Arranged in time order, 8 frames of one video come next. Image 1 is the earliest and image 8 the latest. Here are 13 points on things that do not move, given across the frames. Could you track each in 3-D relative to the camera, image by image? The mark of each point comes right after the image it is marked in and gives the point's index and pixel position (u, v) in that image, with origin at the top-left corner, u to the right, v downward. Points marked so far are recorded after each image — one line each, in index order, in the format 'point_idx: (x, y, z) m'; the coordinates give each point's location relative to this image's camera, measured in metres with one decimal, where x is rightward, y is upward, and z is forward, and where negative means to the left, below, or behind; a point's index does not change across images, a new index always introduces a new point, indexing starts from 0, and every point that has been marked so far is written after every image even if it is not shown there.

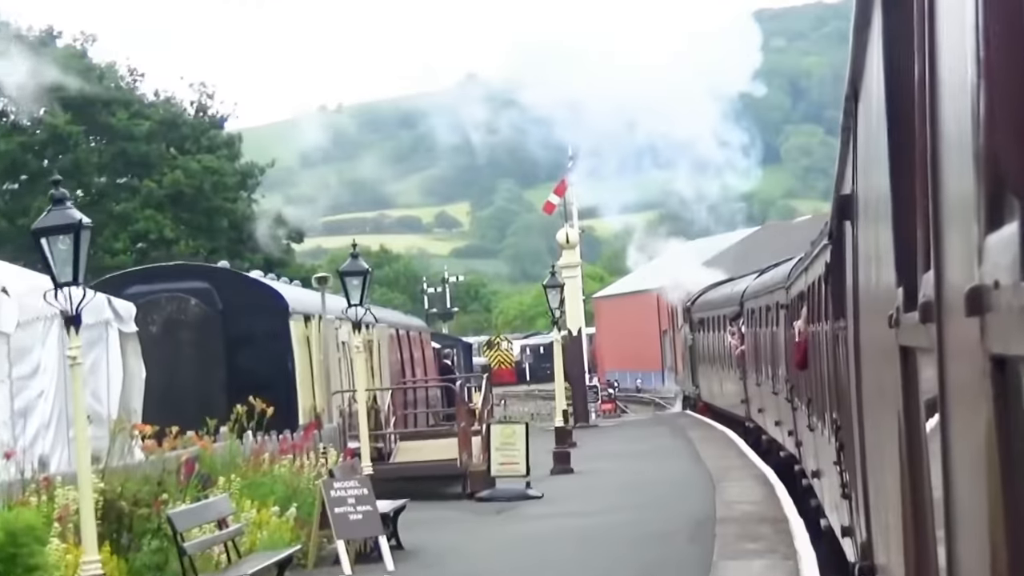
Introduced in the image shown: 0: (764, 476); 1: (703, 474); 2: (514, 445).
0: (+2.7, -2.1, +18.4) m
1: (+2.3, -2.2, +19.9) m
2: (-0.1, -1.9, +19.9) m
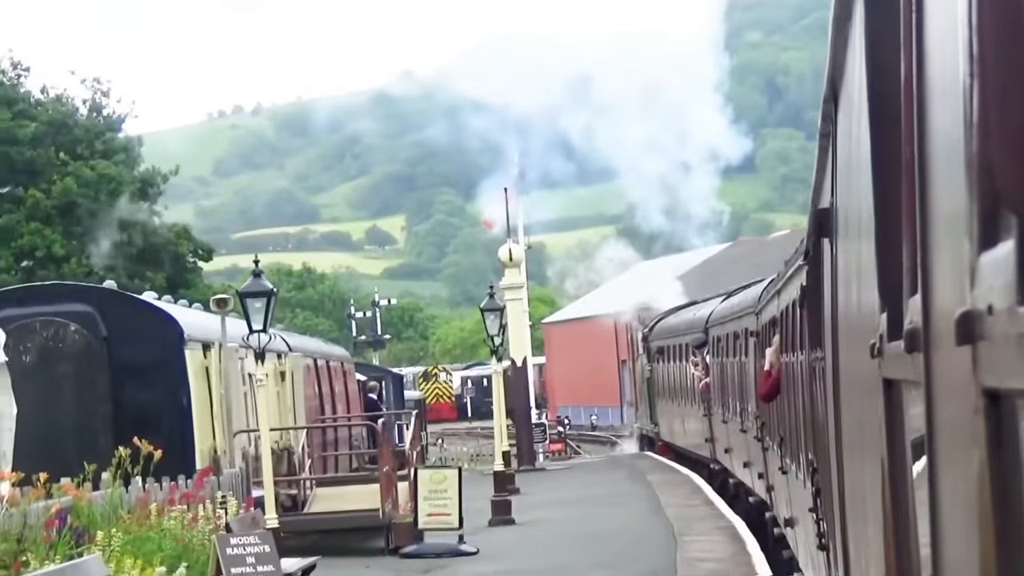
0: (+2.1, -2.3, +16.2) m
1: (+1.6, -2.5, +17.8) m
2: (-0.8, -2.1, +17.7) m
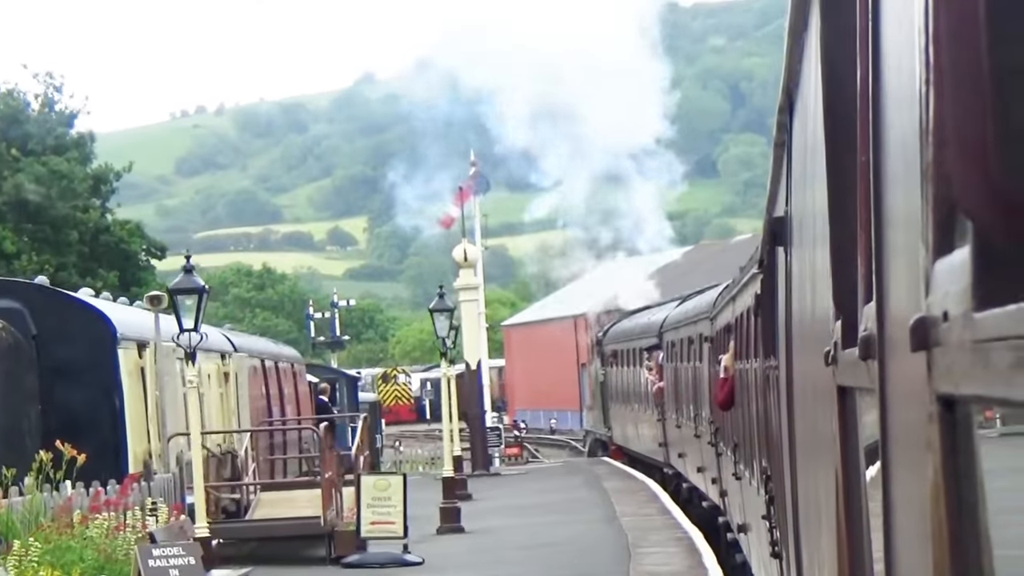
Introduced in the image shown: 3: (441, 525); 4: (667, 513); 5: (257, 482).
0: (+1.6, -2.3, +15.7) m
1: (+1.0, -2.5, +17.2) m
2: (-1.3, -2.1, +17.1) m
3: (-0.8, -2.7, +19.4) m
4: (+1.6, -2.4, +18.1) m
5: (-2.7, -2.0, +17.7) m
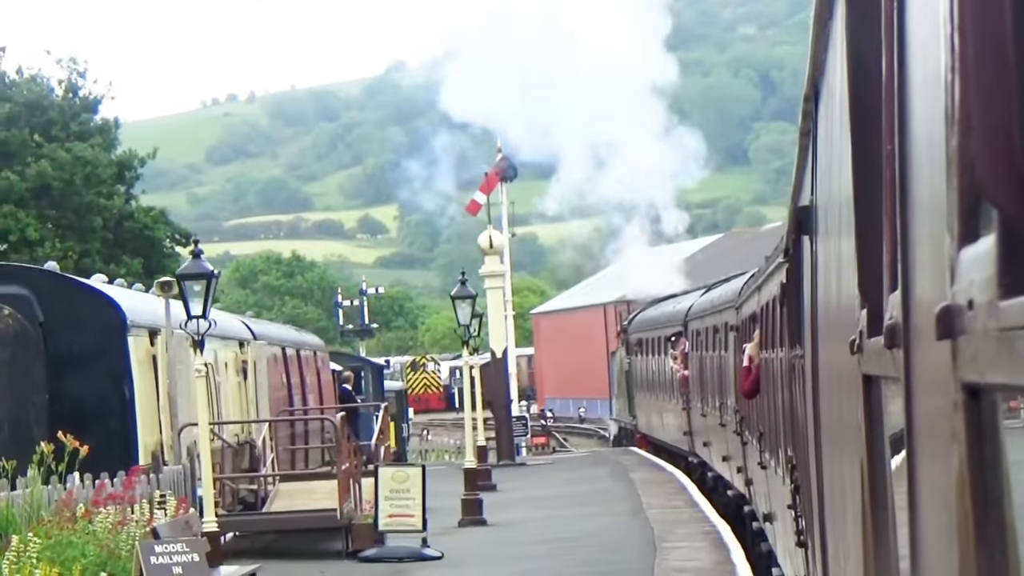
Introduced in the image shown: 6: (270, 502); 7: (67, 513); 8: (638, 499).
0: (+1.8, -2.2, +15.3) m
1: (+1.3, -2.4, +16.8) m
2: (-1.0, -2.0, +16.7) m
3: (-0.6, -2.6, +19.0) m
4: (+1.9, -2.3, +17.6) m
5: (-2.4, -1.9, +17.3) m
6: (-2.6, -2.3, +17.9) m
7: (-3.1, -1.5, +11.6) m
8: (+1.4, -2.5, +19.9) m
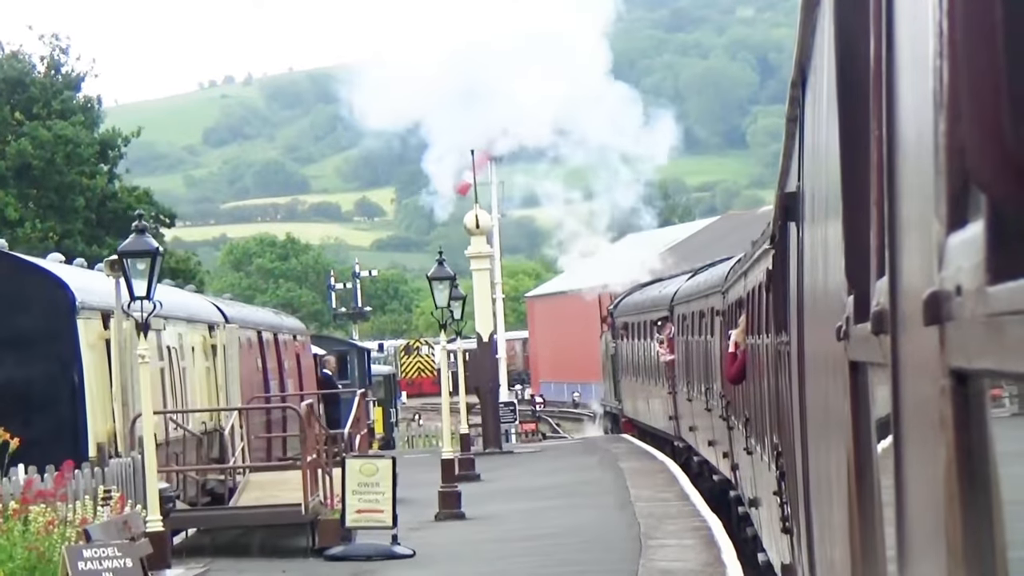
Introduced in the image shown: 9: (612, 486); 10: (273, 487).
0: (+1.6, -2.0, +14.4) m
1: (+1.1, -2.2, +15.9) m
2: (-1.2, -1.8, +15.8) m
3: (-0.7, -2.4, +18.2) m
4: (+1.7, -2.1, +16.8) m
5: (-2.6, -1.7, +16.4) m
6: (-2.8, -2.1, +17.1) m
7: (-3.2, -1.4, +10.8) m
8: (+1.2, -2.3, +19.0) m
9: (+1.2, -2.3, +19.8) m
10: (-2.4, -2.0, +17.4) m
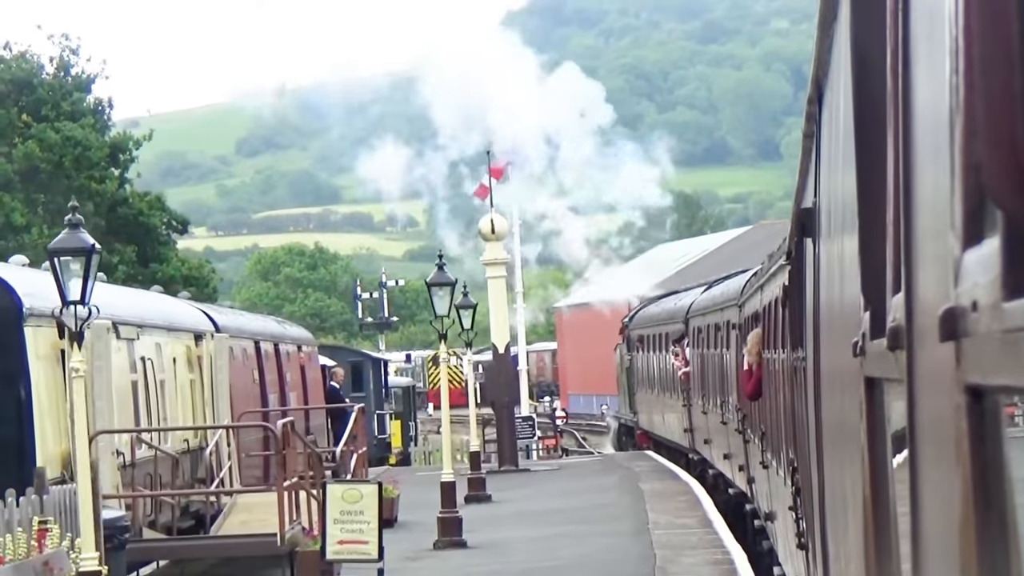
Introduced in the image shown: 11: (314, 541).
0: (+1.7, -2.1, +13.0) m
1: (+1.1, -2.3, +14.5) m
2: (-1.2, -1.9, +14.5) m
3: (-0.6, -2.4, +16.8) m
4: (+1.8, -2.1, +15.4) m
5: (-2.5, -1.8, +15.1) m
6: (-2.7, -2.1, +15.8) m
7: (-3.3, -1.4, +9.5) m
8: (+1.4, -2.4, +17.6) m
9: (+1.3, -2.4, +18.4) m
10: (-2.3, -2.1, +16.1) m
11: (-1.6, -2.2, +15.3) m
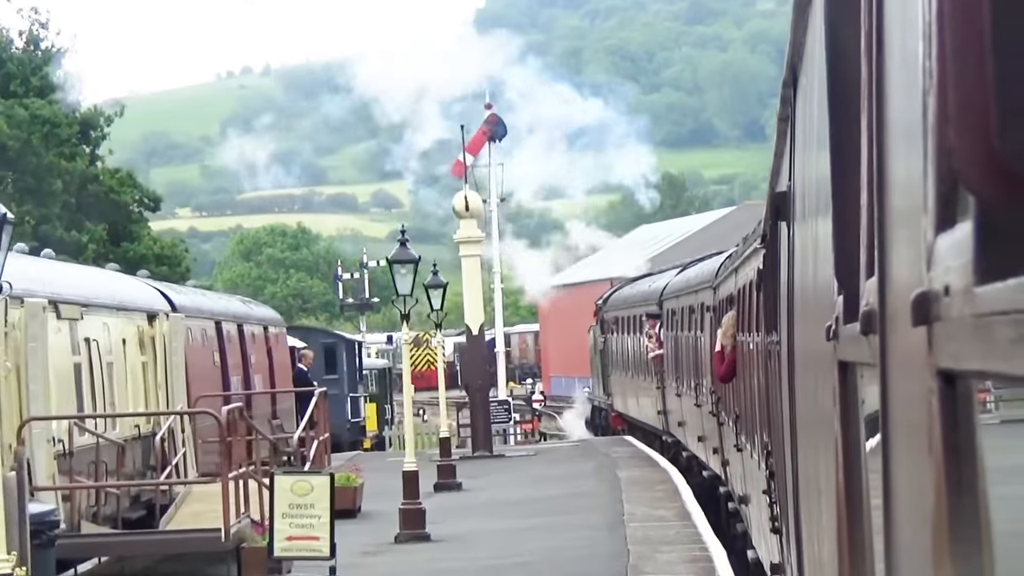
0: (+1.4, -1.9, +12.3) m
1: (+0.9, -2.1, +13.8) m
2: (-1.4, -1.7, +13.7) m
3: (-0.9, -2.2, +16.0) m
4: (+1.5, -2.0, +14.6) m
5: (-2.8, -1.6, +14.3) m
6: (-3.0, -1.9, +15.0) m
7: (-3.5, -1.3, +8.7) m
8: (+1.1, -2.2, +16.9) m
9: (+1.0, -2.2, +17.7) m
10: (-2.6, -1.9, +15.3) m
11: (-1.9, -2.0, +14.5) m
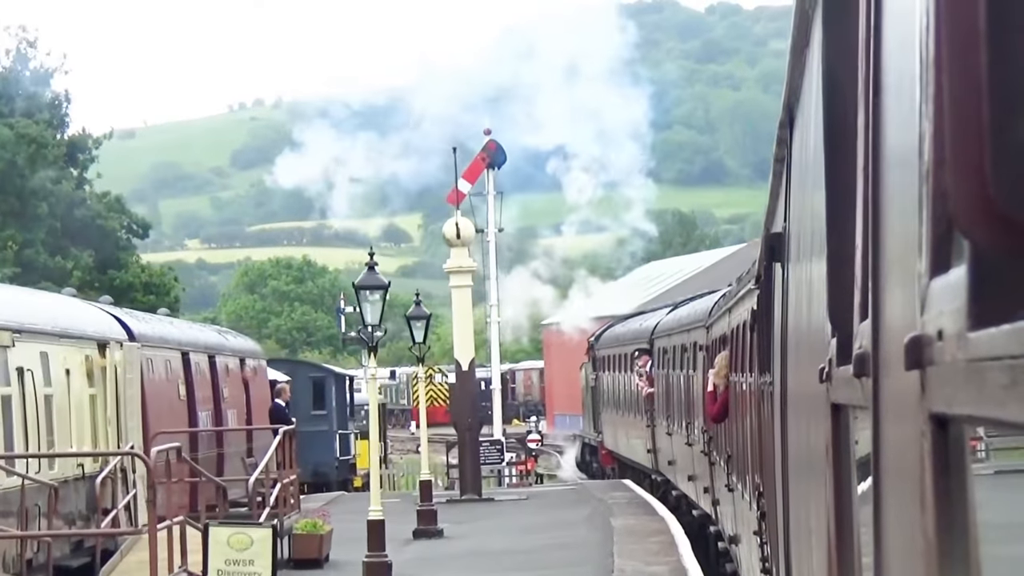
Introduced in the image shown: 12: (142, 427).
0: (+1.2, -2.2, +10.9) m
1: (+0.7, -2.3, +12.4) m
2: (-1.6, -1.9, +12.4) m
3: (-1.1, -2.5, +14.7) m
4: (+1.3, -2.2, +13.3) m
5: (-3.0, -1.8, +13.0) m
6: (-3.1, -2.1, +13.7) m
7: (-3.7, -1.4, +7.4) m
8: (+0.9, -2.5, +15.5) m
9: (+0.8, -2.5, +16.3) m
10: (-2.8, -2.1, +14.0) m
11: (-2.1, -2.2, +13.2) m
12: (-3.5, -1.4, +17.4) m
